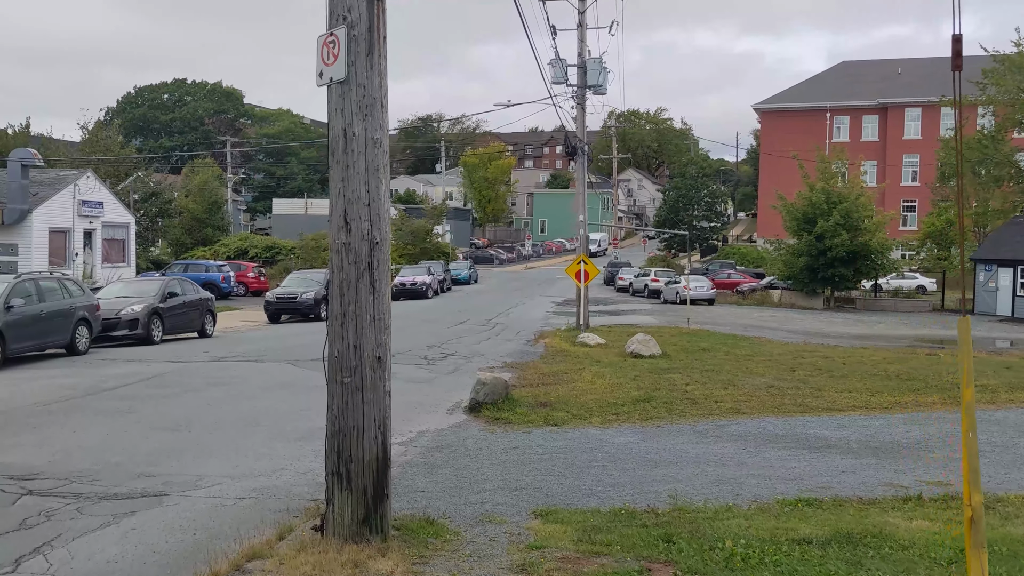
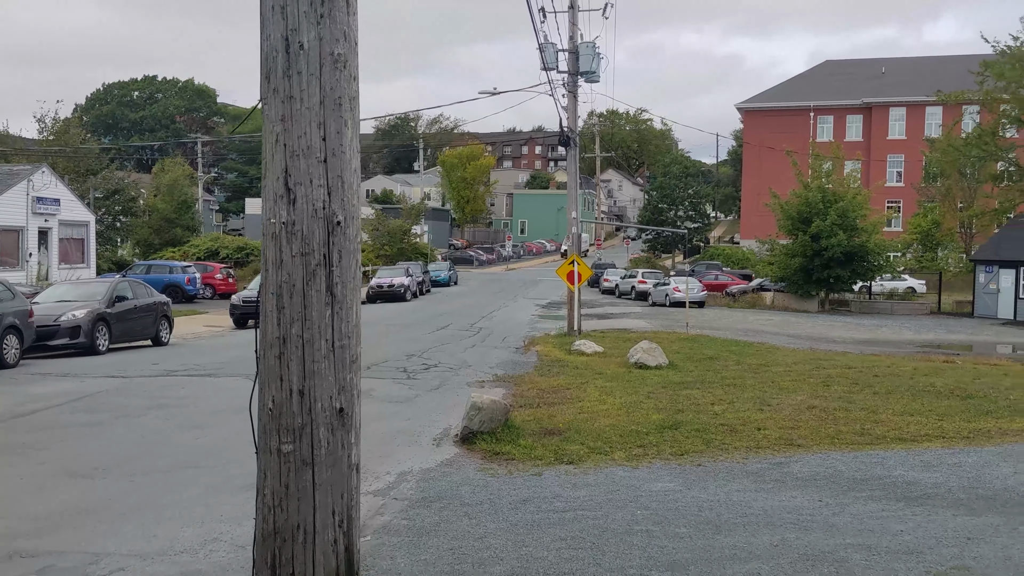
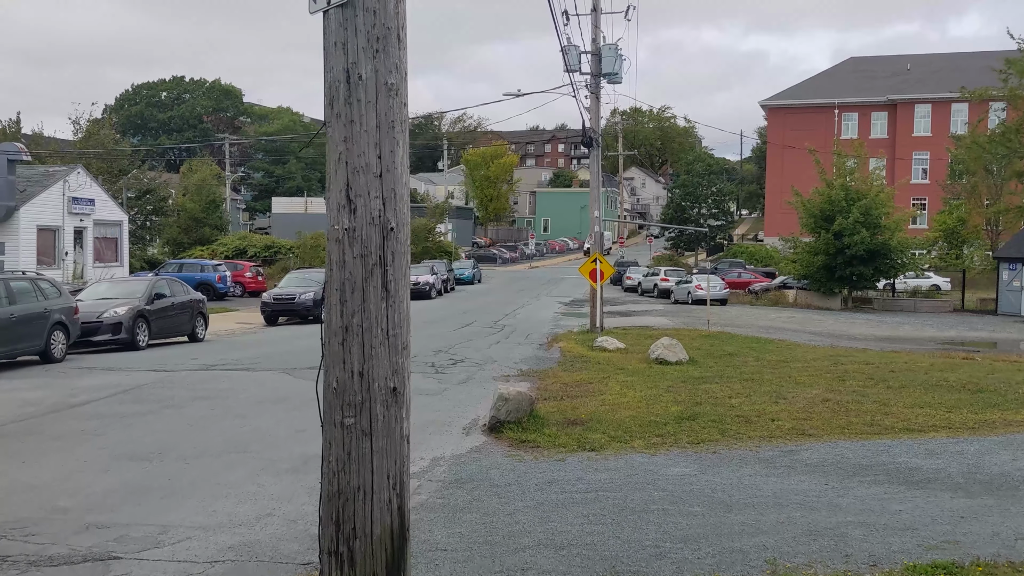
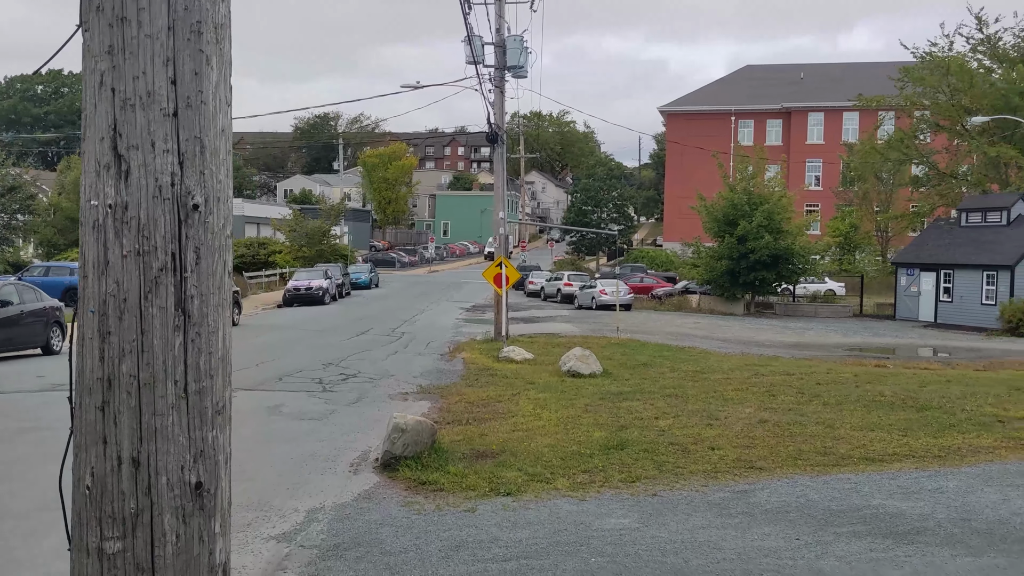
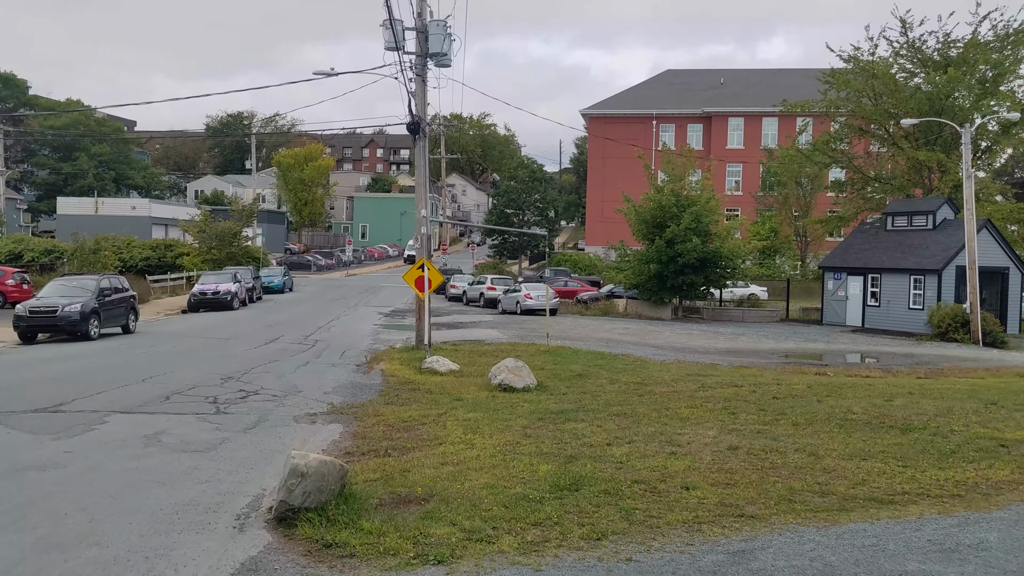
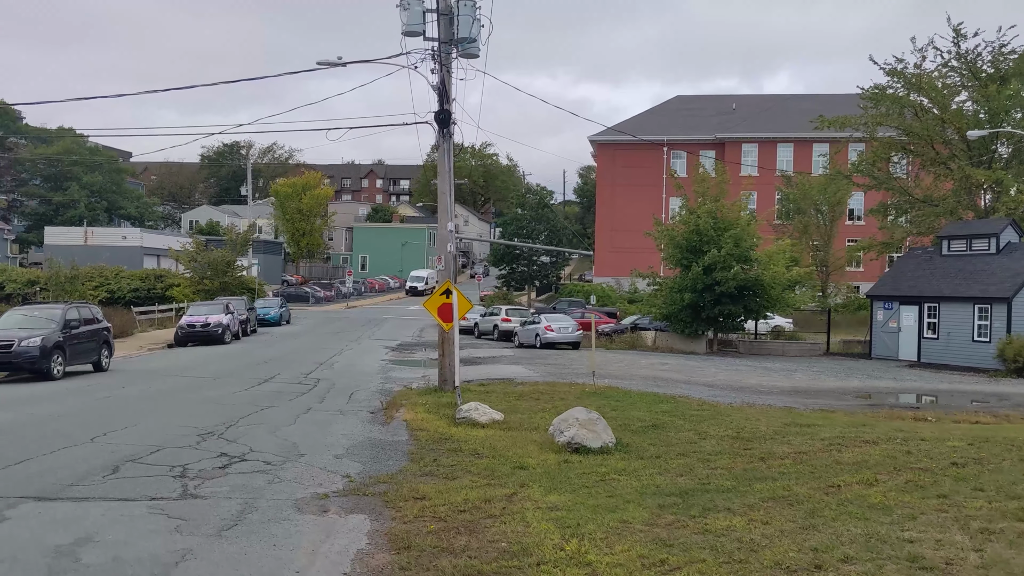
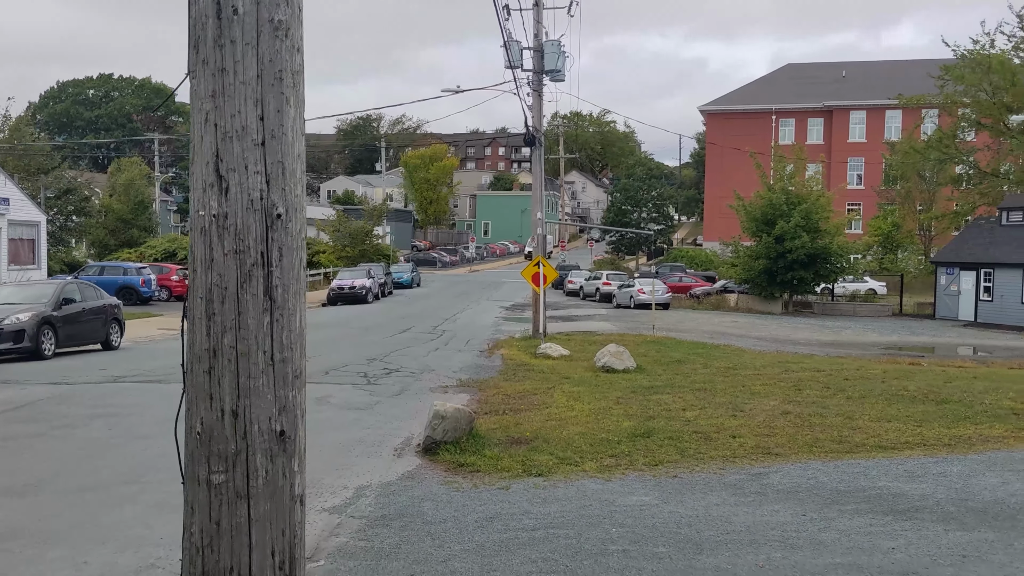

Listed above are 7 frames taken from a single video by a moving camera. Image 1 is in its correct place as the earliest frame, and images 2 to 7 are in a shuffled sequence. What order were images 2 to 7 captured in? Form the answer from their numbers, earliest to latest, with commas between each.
3, 2, 7, 4, 5, 6
